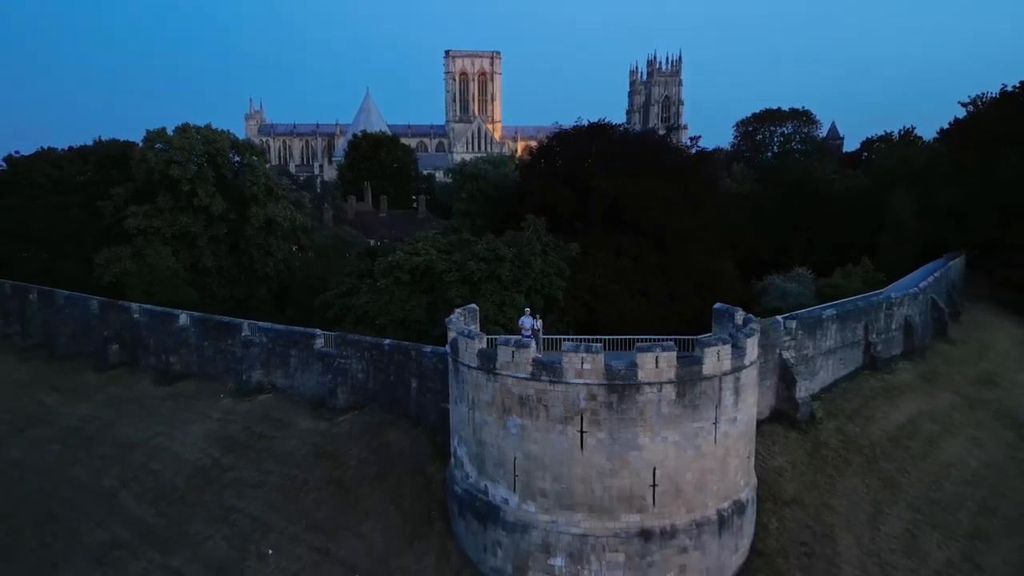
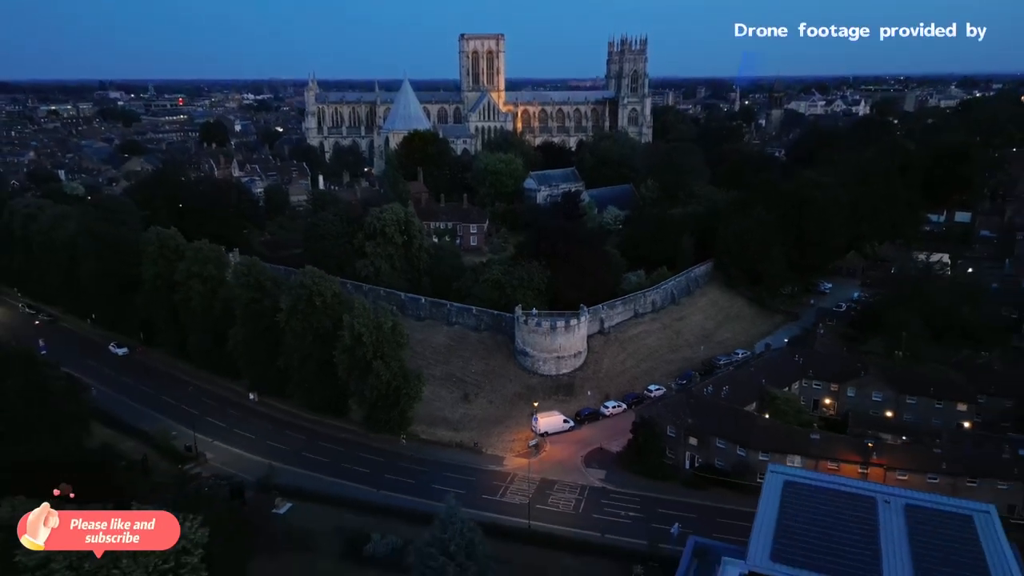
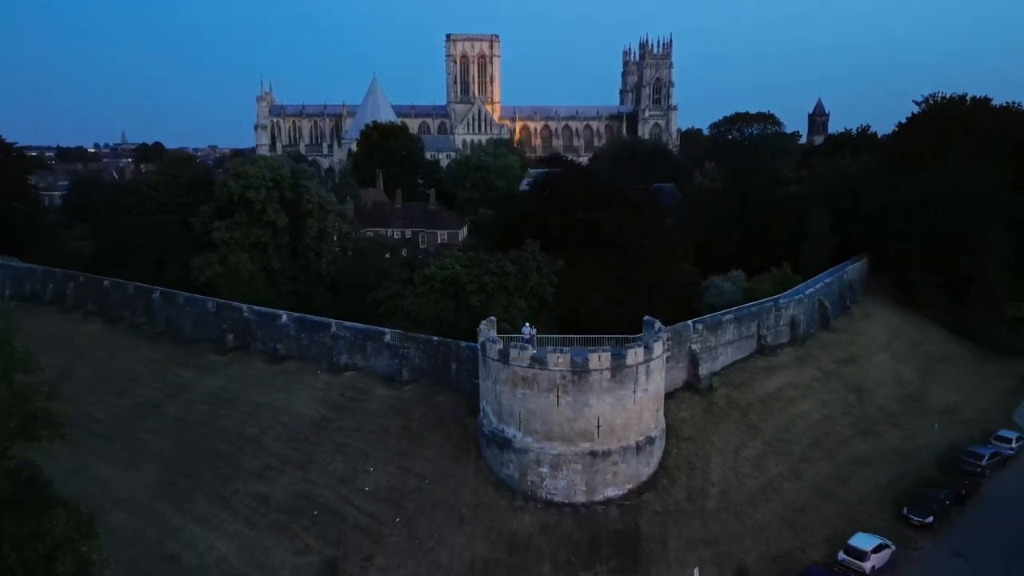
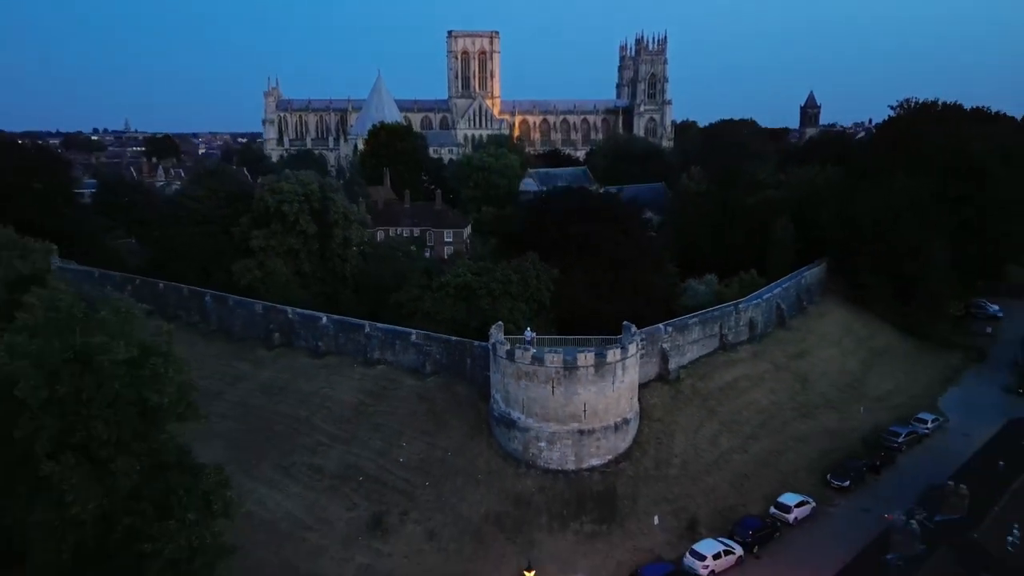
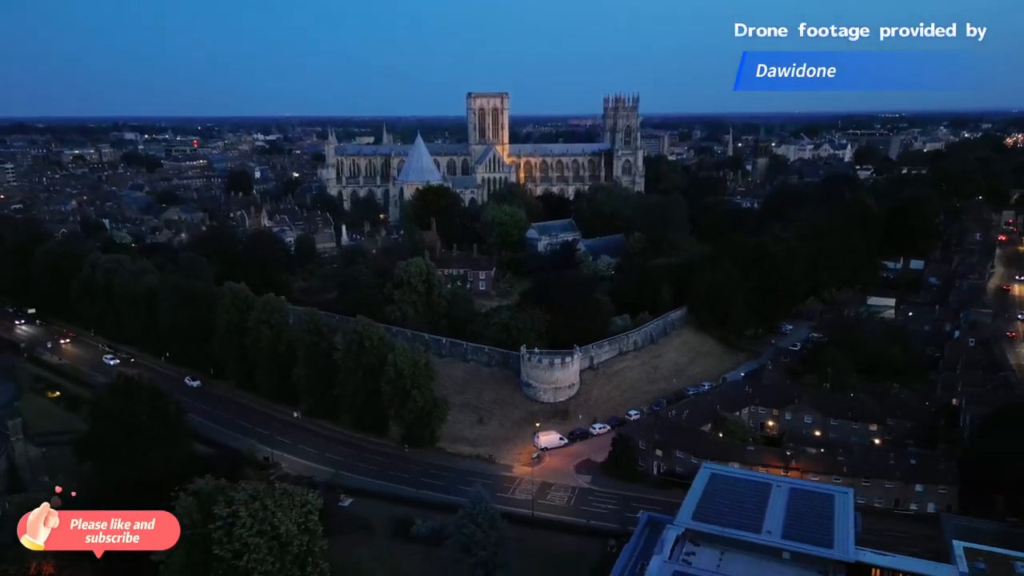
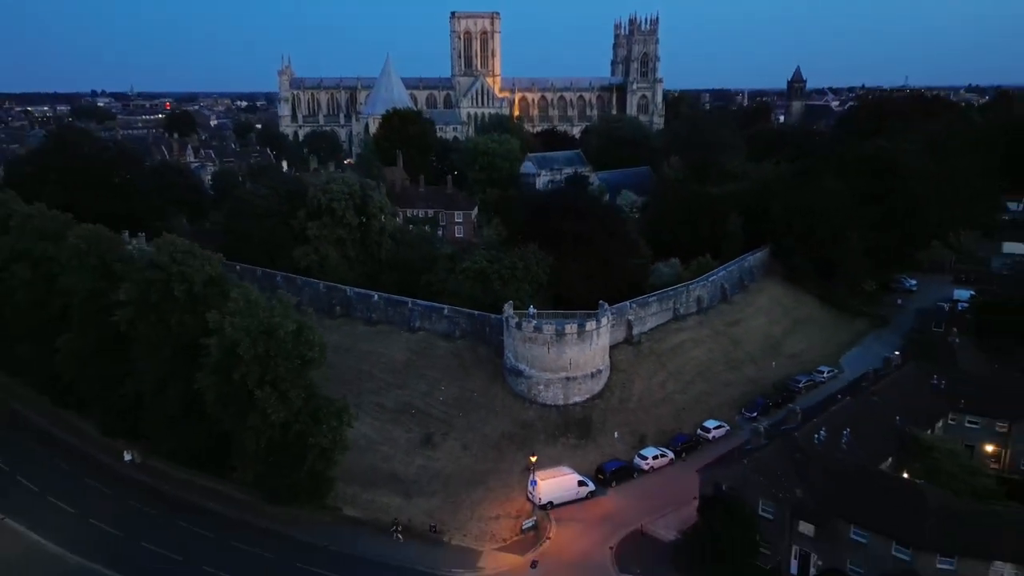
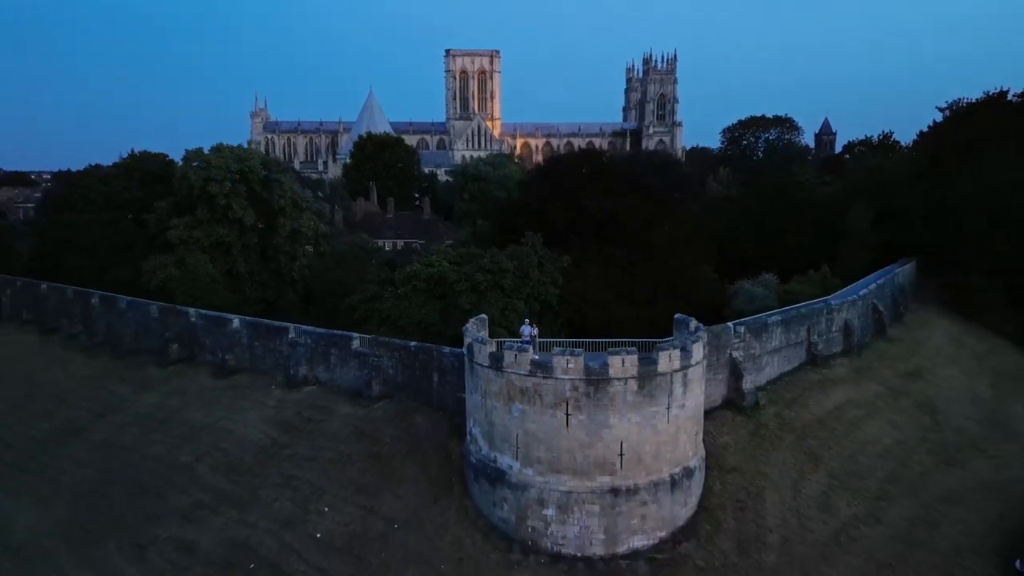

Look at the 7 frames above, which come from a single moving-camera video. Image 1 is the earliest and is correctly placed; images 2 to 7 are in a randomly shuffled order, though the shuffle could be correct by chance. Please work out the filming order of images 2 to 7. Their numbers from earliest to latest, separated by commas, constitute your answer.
7, 3, 4, 6, 2, 5
